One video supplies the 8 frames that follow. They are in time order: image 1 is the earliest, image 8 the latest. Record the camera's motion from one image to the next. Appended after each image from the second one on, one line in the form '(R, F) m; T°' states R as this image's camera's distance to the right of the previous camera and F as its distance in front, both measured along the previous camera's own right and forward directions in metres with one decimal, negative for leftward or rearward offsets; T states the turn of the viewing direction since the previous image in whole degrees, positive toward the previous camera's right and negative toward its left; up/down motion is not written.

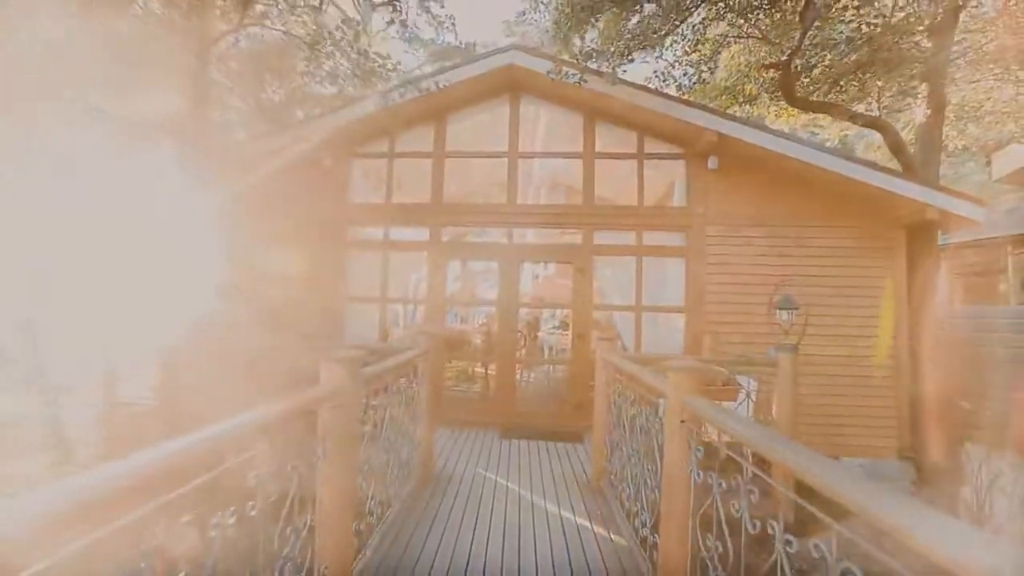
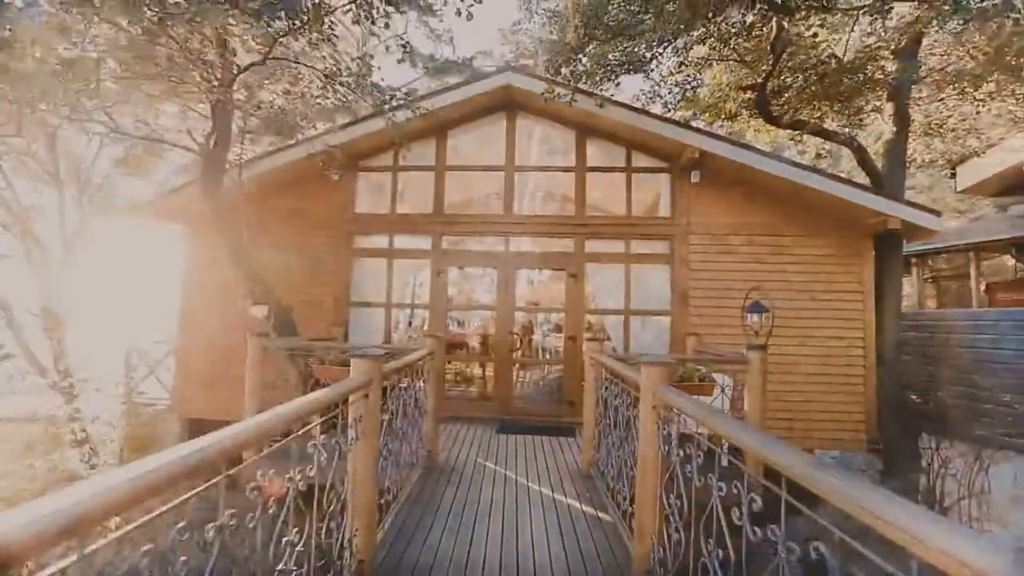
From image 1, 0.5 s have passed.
(0.0, -0.5) m; +1°
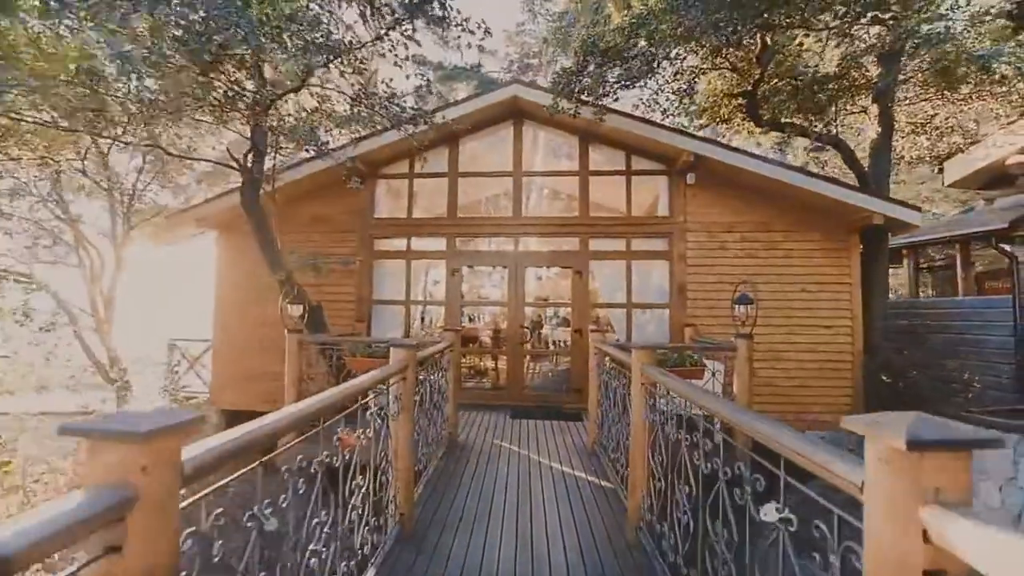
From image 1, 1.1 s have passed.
(0.0, -0.6) m; -1°
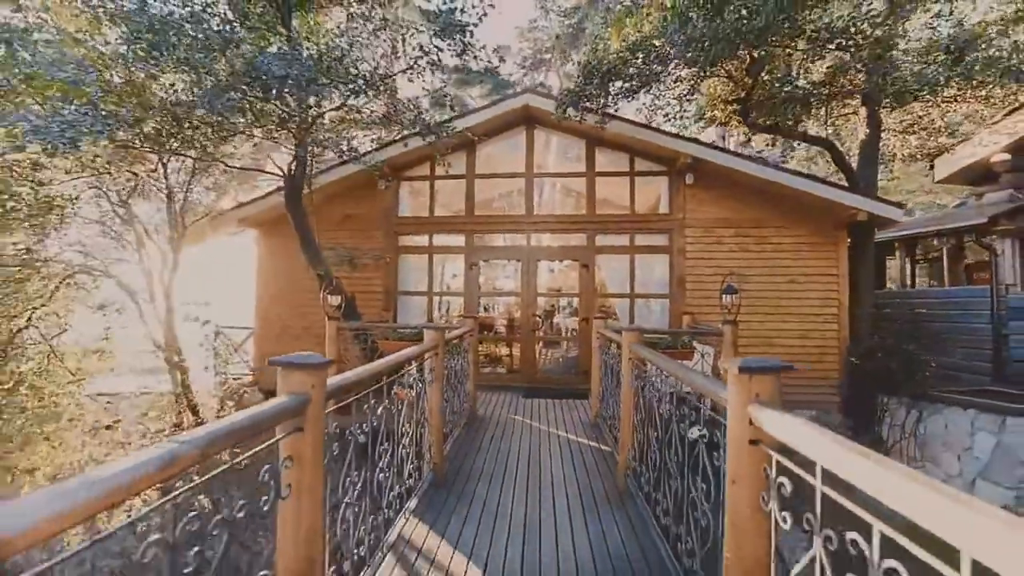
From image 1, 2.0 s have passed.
(0.0, -0.8) m; -2°
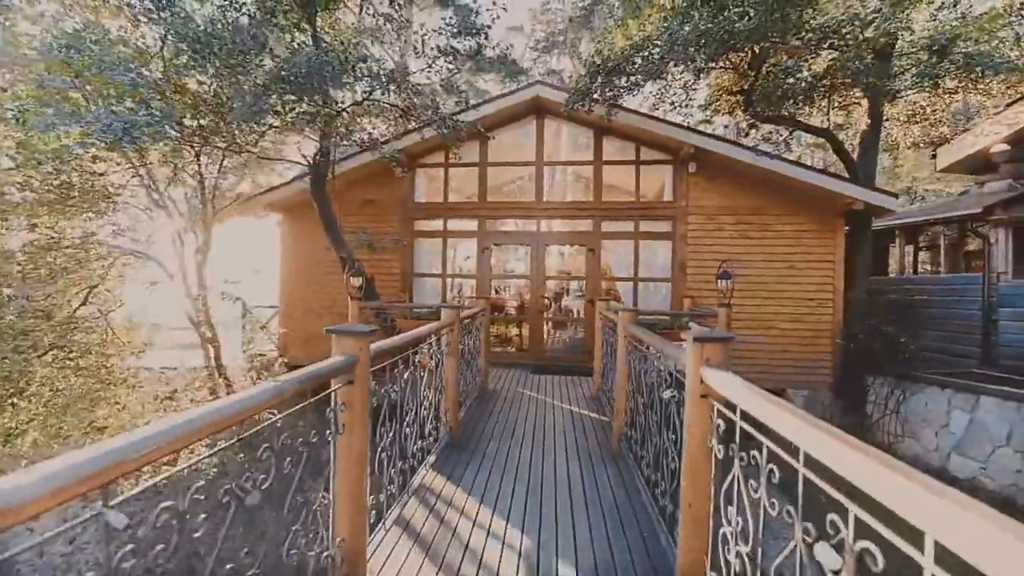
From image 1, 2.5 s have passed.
(0.0, -0.5) m; -1°
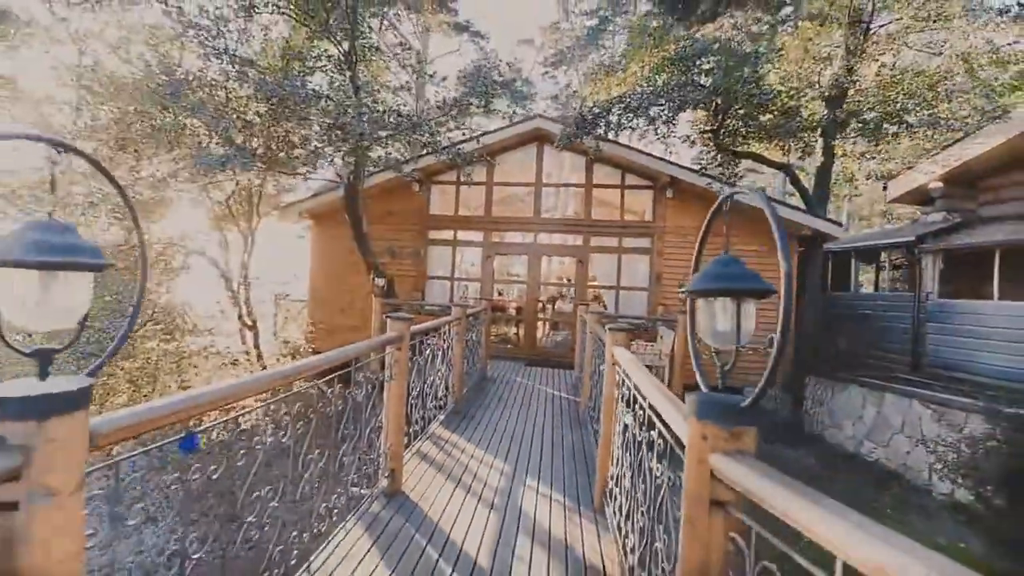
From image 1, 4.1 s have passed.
(+0.1, -1.5) m; -1°
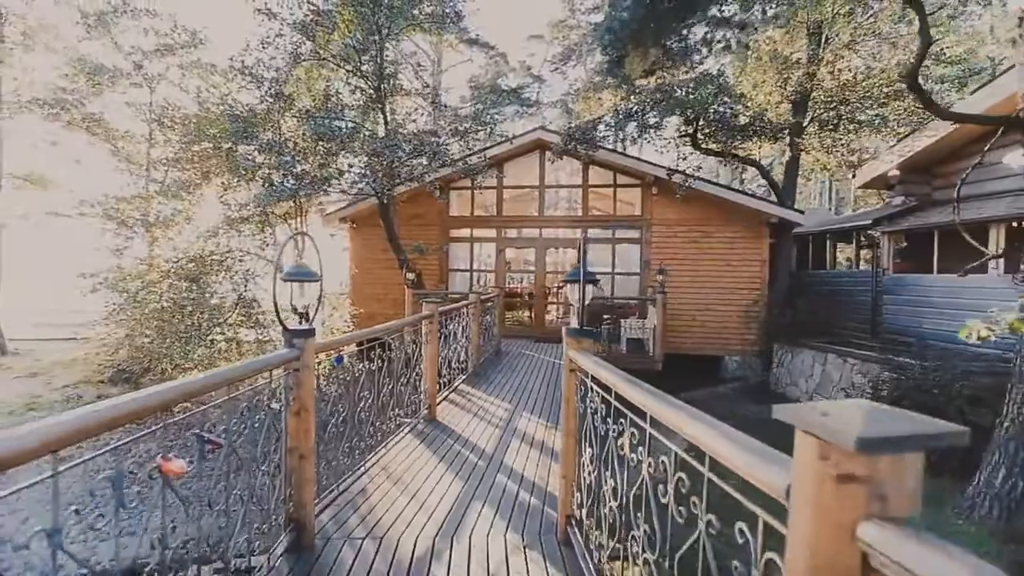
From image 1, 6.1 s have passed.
(+0.4, -1.8) m; -3°
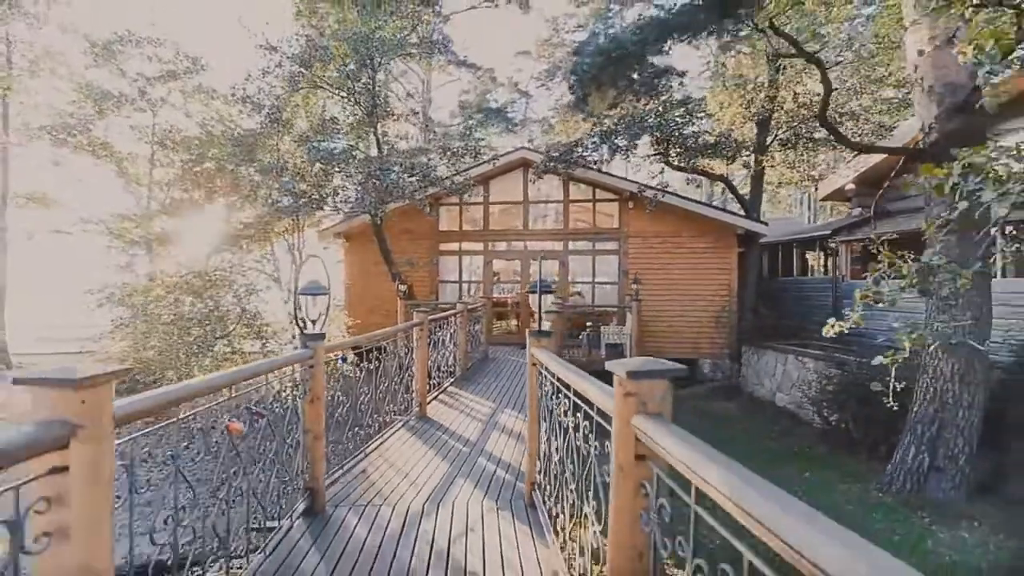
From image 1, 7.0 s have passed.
(+0.2, -0.8) m; +1°
